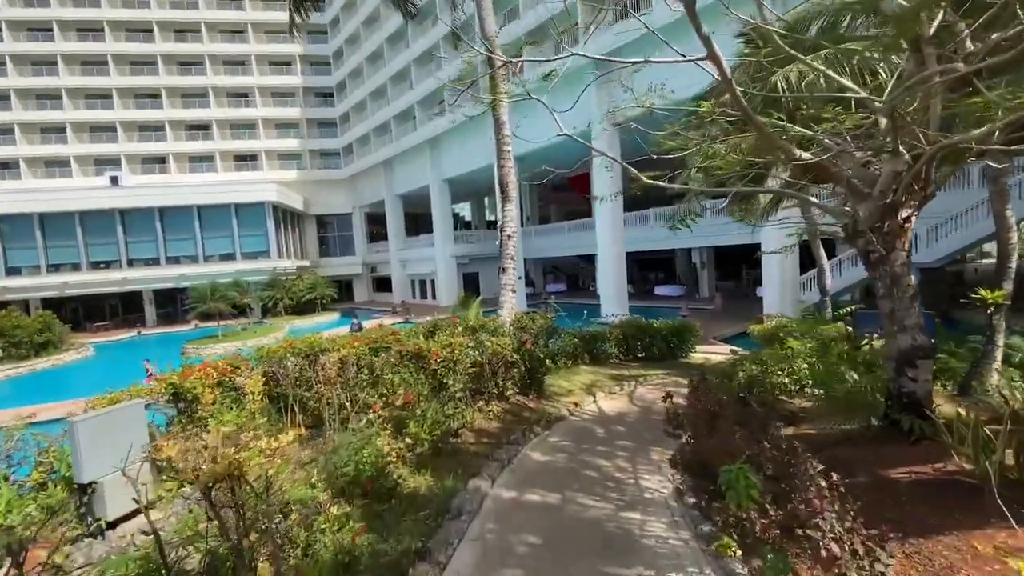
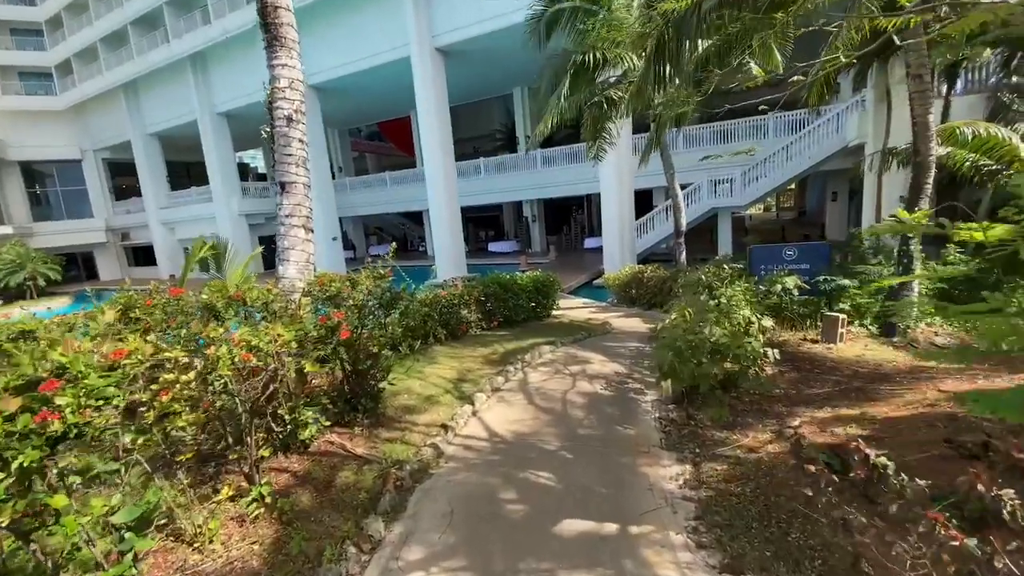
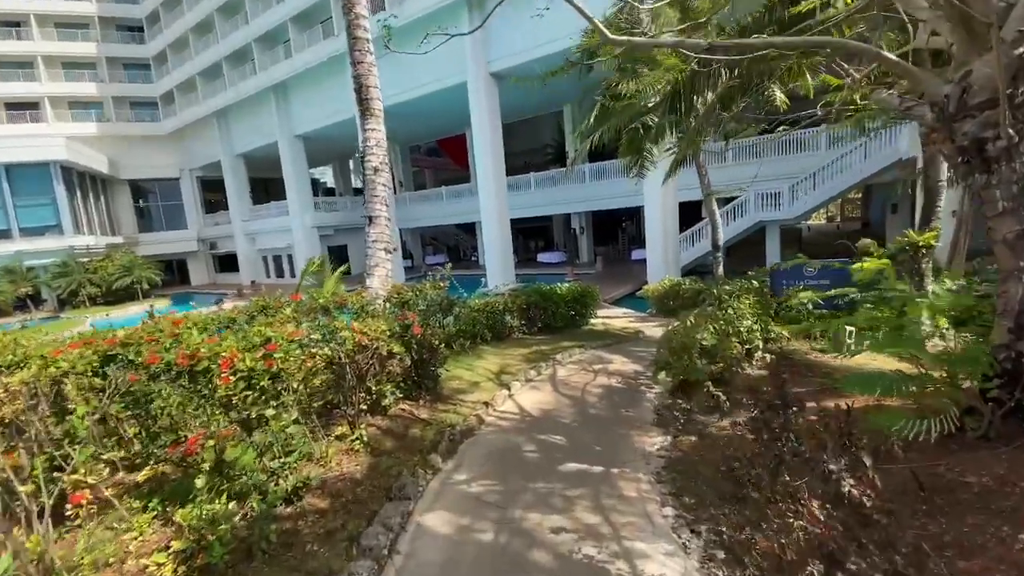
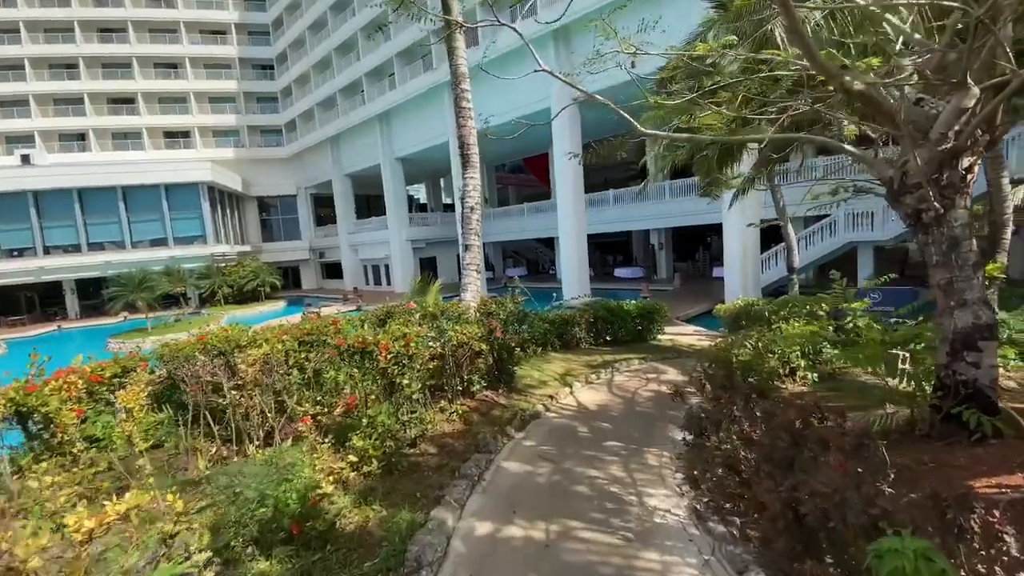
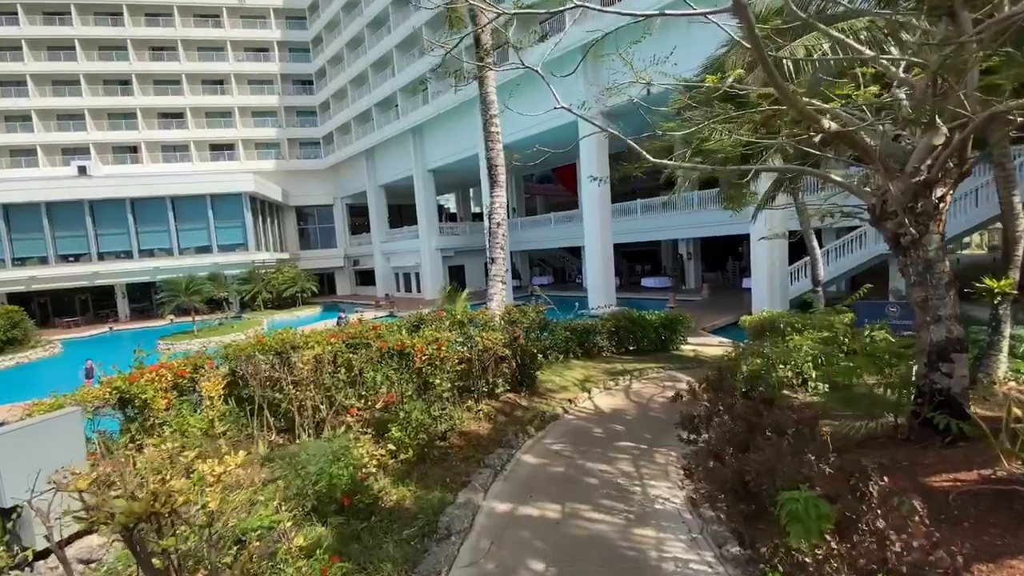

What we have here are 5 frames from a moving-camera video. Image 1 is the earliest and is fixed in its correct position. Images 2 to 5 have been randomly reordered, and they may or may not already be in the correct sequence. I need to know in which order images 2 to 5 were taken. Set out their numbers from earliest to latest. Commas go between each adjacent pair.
5, 4, 3, 2
